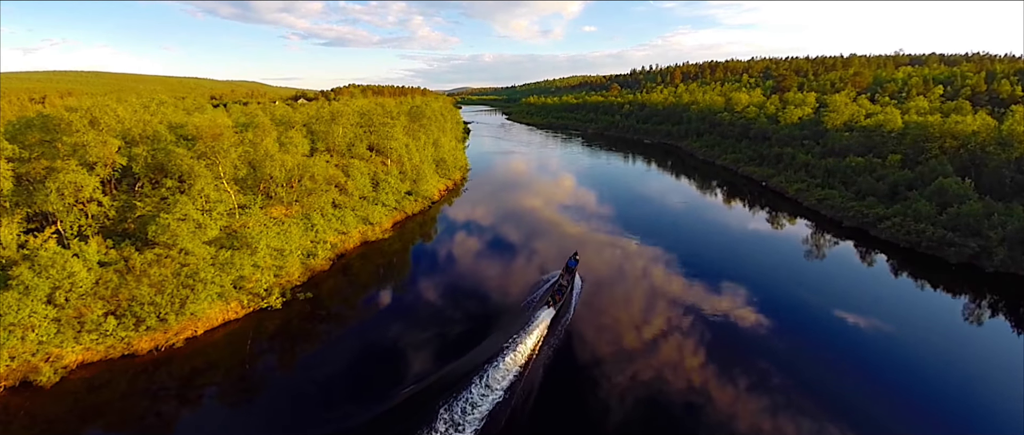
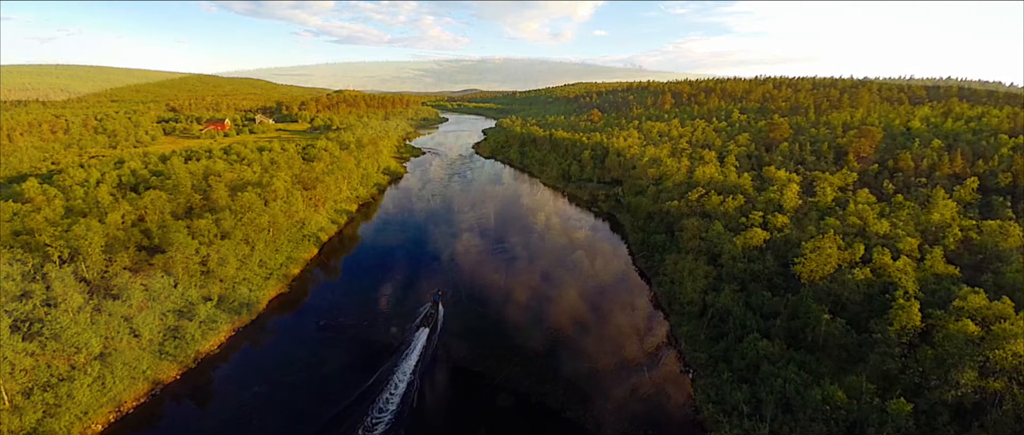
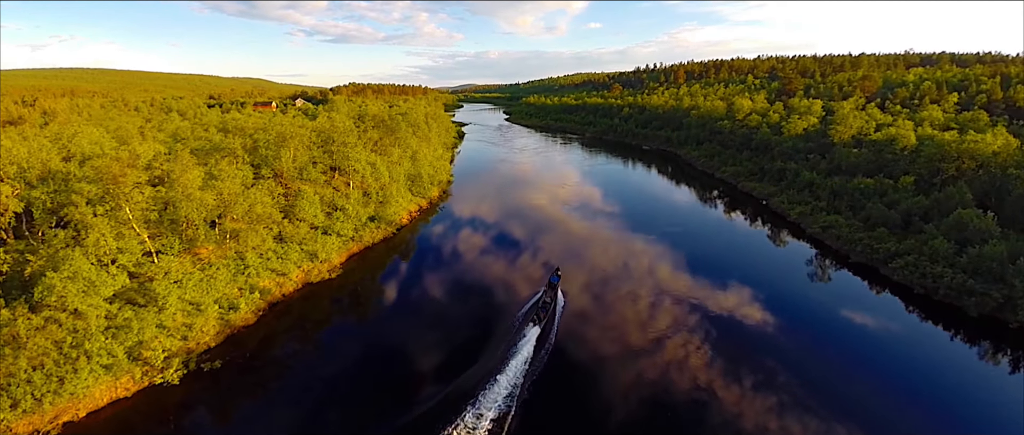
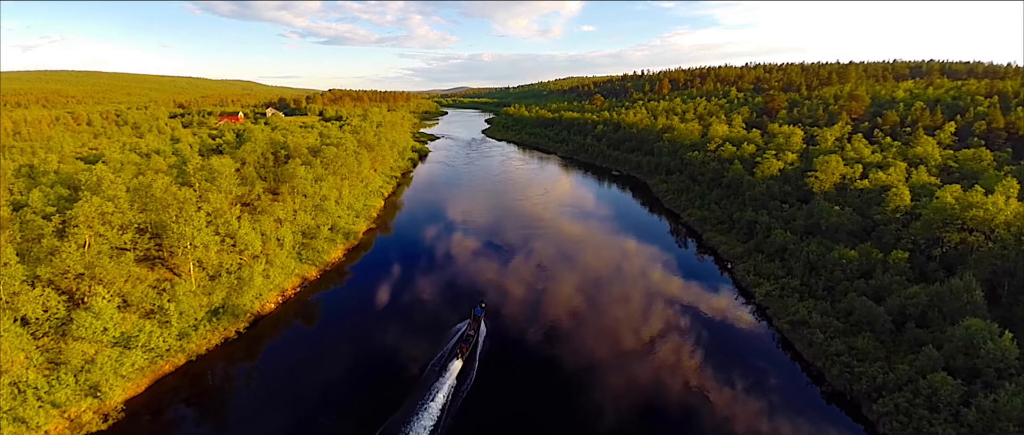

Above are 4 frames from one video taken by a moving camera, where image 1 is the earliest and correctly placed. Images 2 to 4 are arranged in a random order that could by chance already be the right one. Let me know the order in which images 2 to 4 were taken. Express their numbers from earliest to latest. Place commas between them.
3, 4, 2
